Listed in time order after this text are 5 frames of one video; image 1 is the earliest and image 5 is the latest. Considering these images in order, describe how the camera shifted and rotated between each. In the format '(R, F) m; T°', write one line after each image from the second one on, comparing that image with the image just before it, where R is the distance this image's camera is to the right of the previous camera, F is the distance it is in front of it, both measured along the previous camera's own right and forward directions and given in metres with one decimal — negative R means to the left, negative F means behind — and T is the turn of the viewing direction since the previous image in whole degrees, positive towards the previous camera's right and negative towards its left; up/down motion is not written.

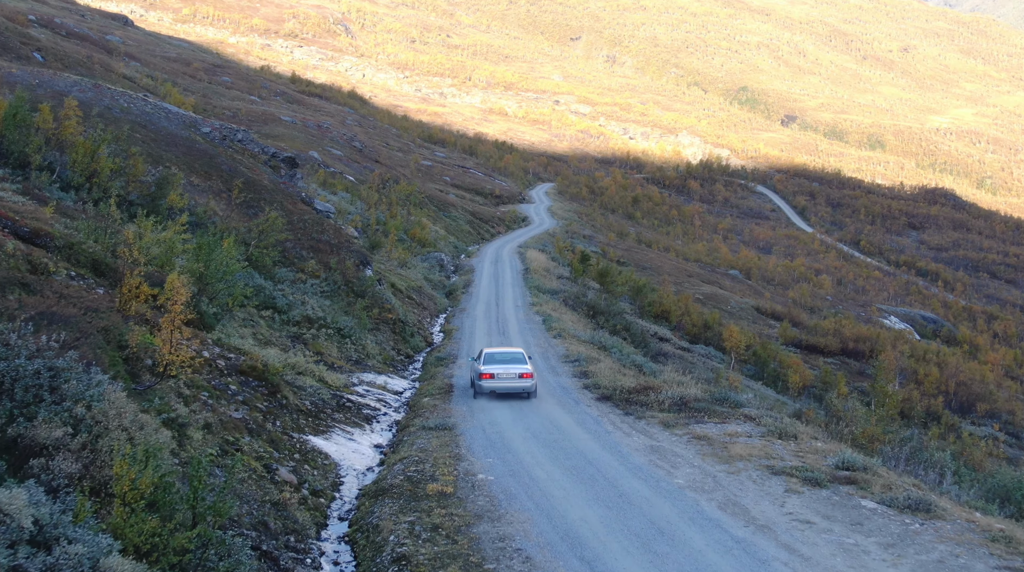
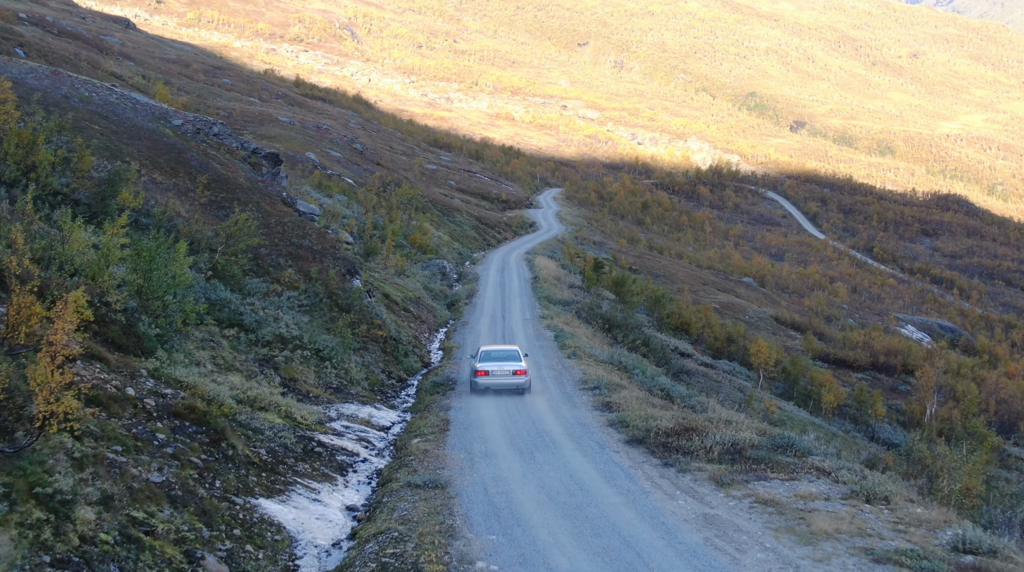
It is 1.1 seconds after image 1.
(-0.1, +7.1) m; 0°
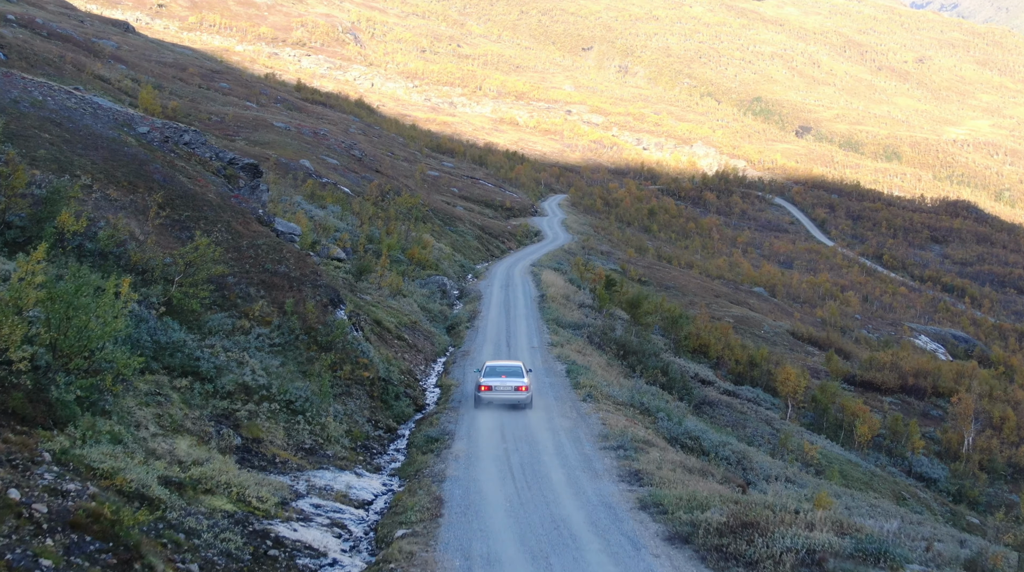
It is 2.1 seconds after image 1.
(-0.1, +6.4) m; 0°
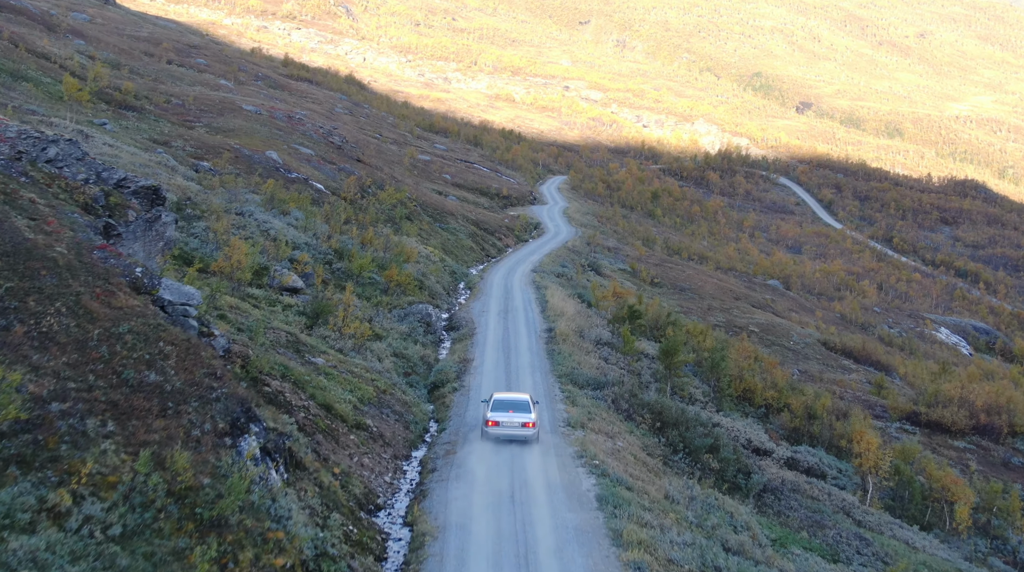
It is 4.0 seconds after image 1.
(-0.3, +15.9) m; 0°
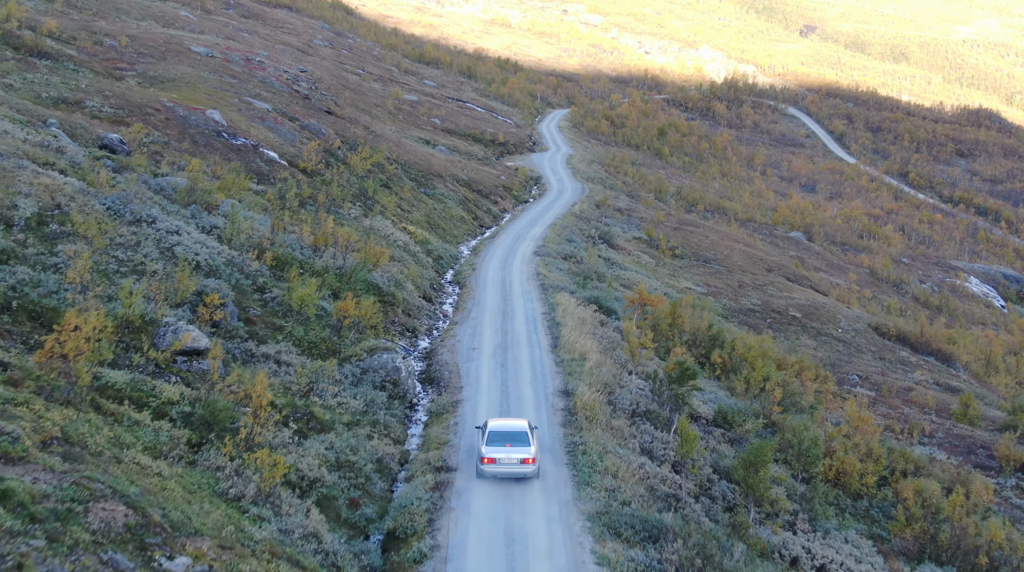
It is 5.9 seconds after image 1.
(-0.2, +19.6) m; 0°
